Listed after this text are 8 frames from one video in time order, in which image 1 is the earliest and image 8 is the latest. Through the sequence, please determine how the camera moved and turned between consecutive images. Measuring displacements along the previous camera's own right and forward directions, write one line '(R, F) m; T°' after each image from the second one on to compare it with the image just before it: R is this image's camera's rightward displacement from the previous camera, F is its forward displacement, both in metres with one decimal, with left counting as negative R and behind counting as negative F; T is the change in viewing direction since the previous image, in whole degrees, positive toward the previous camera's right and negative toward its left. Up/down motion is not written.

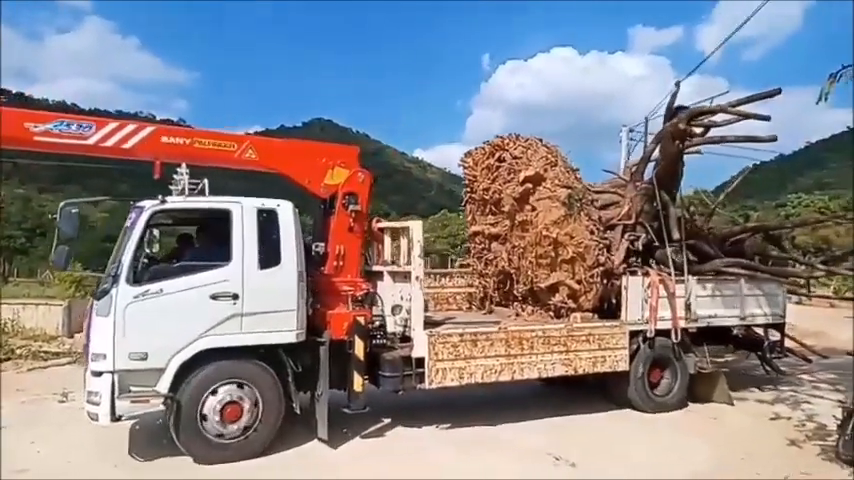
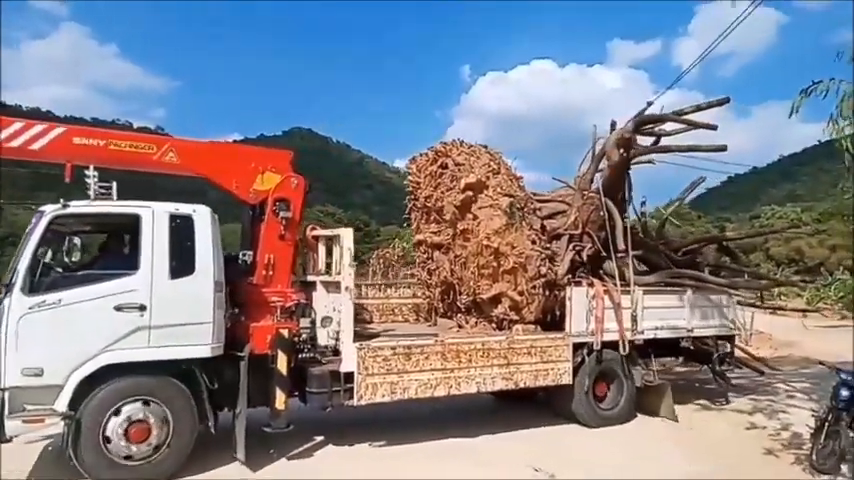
(+0.6, +0.3) m; +2°
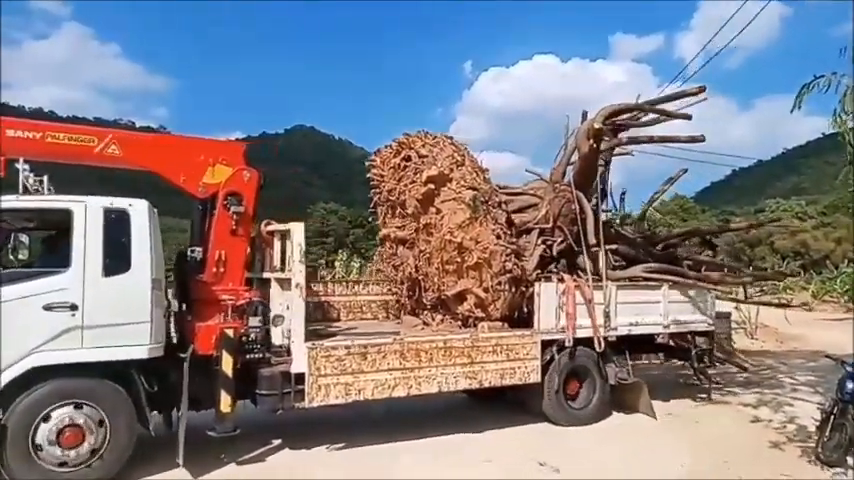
(+0.5, +0.3) m; 0°
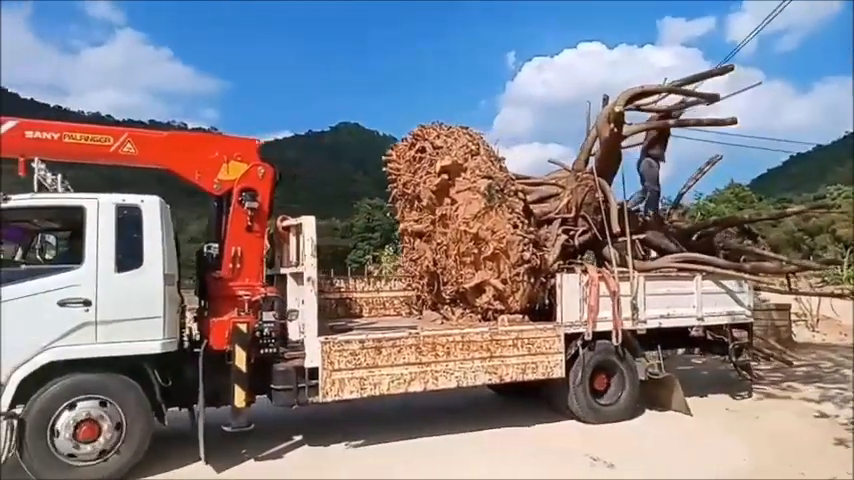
(+0.4, +0.2) m; -4°
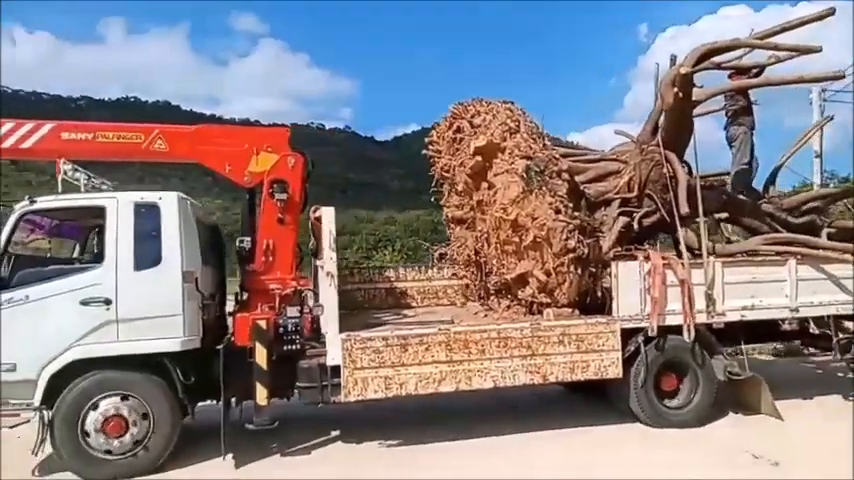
(+1.0, +0.6) m; -11°
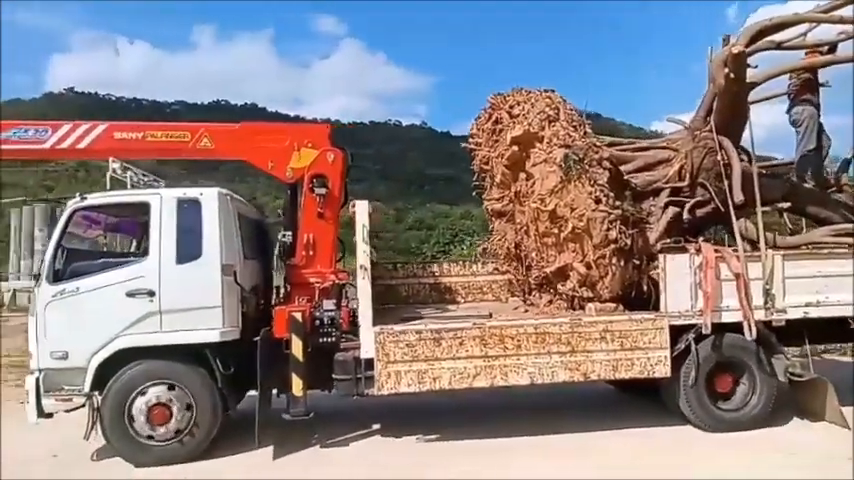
(+0.4, +0.1) m; -7°
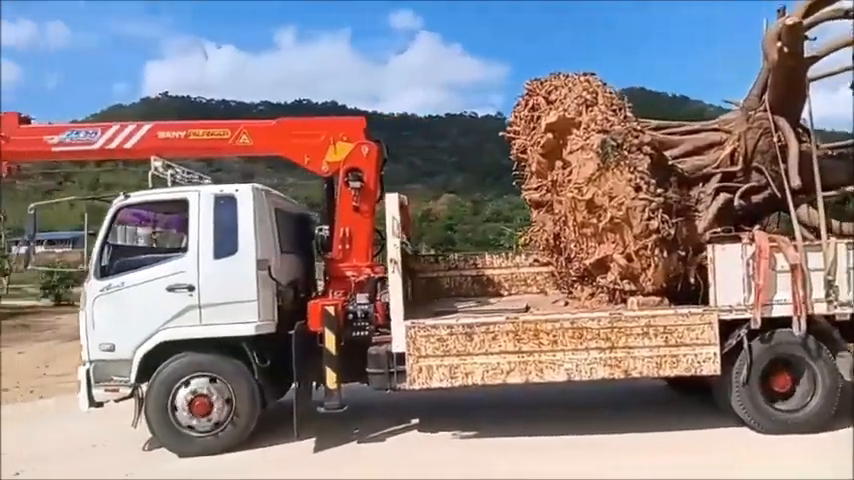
(+0.4, +0.1) m; -6°
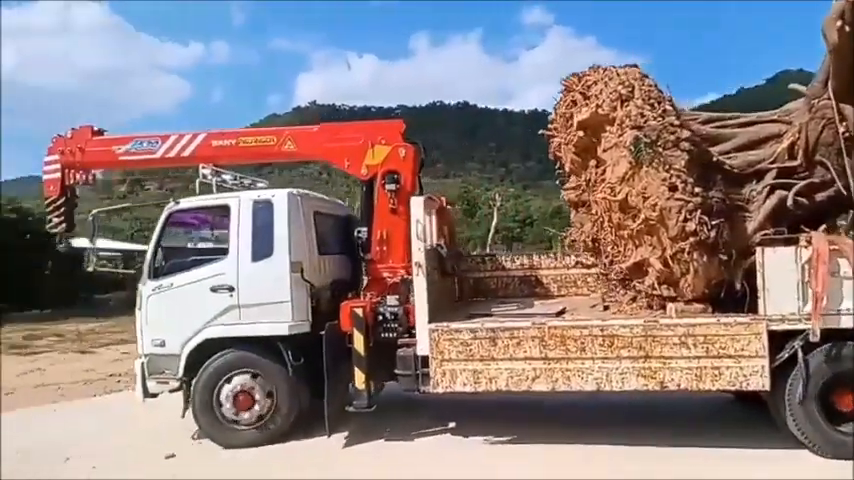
(+0.8, +0.1) m; -10°
